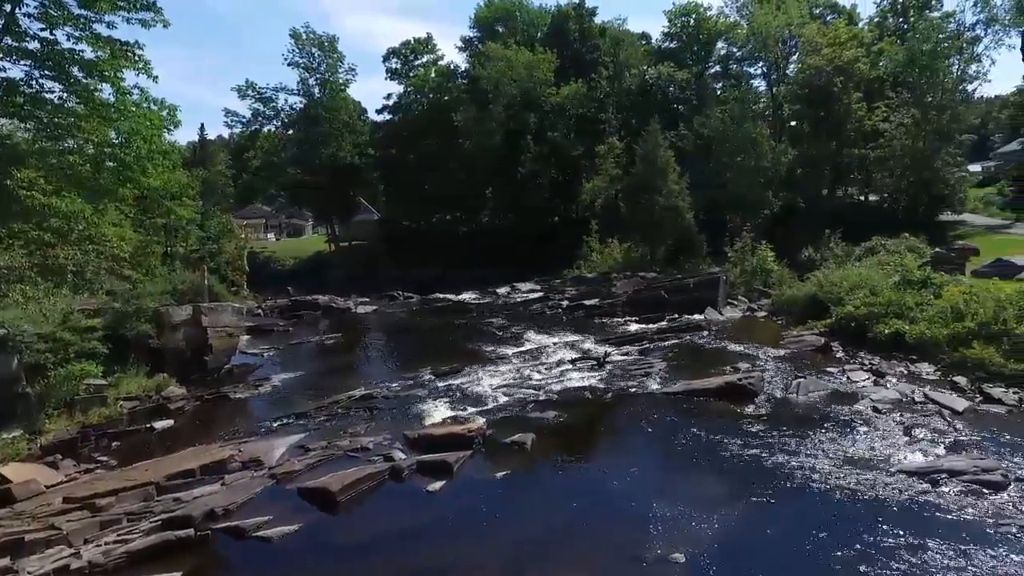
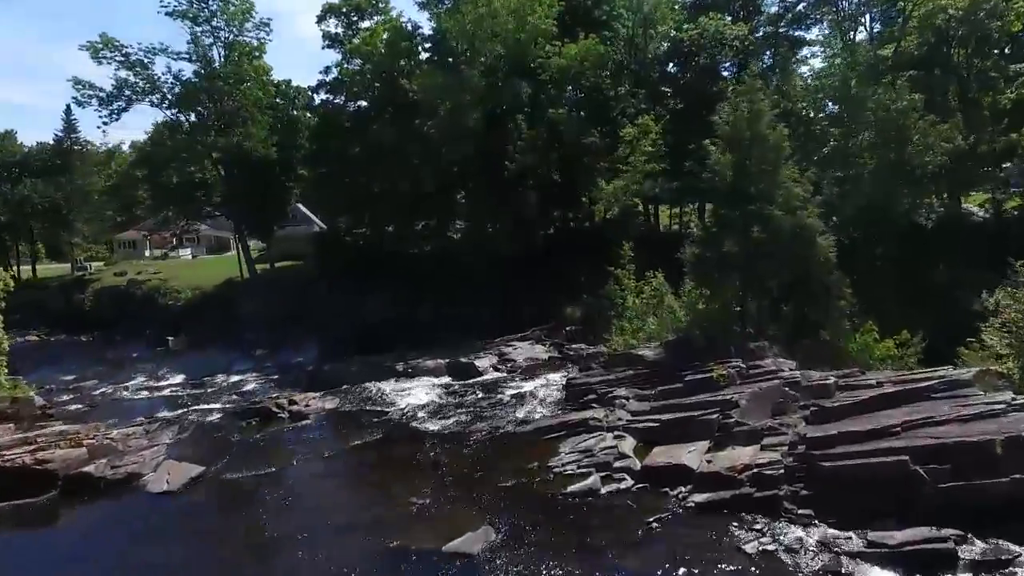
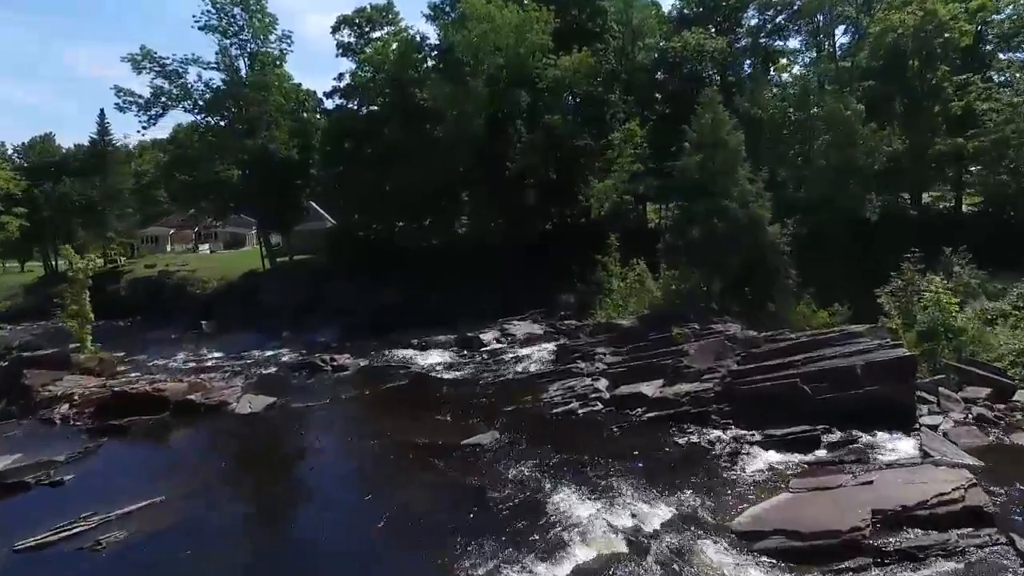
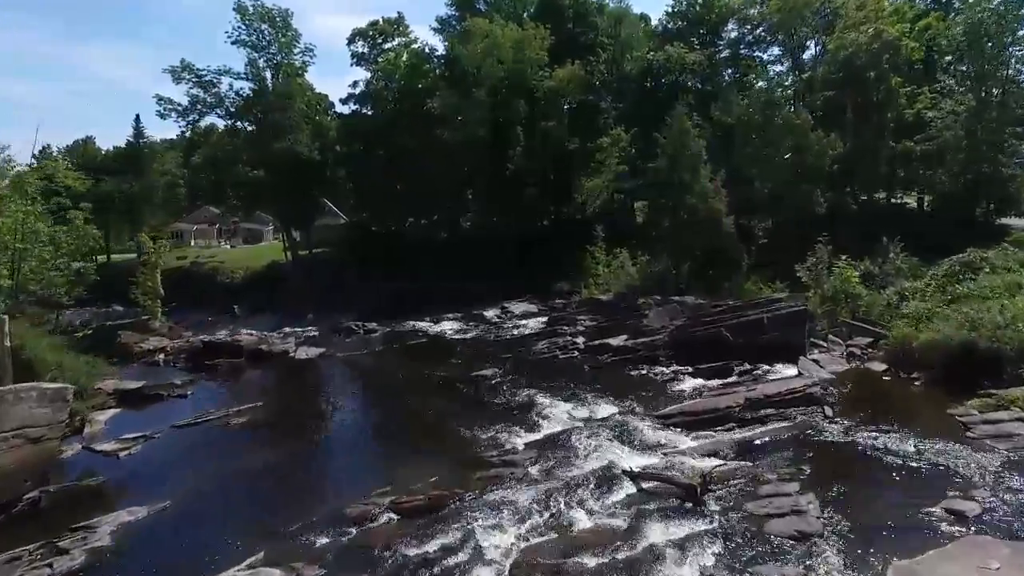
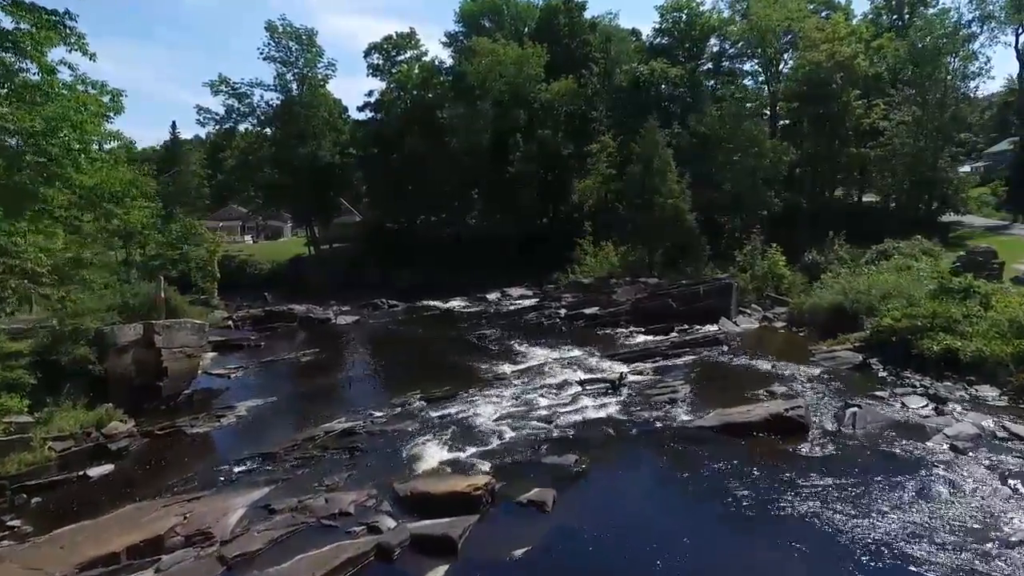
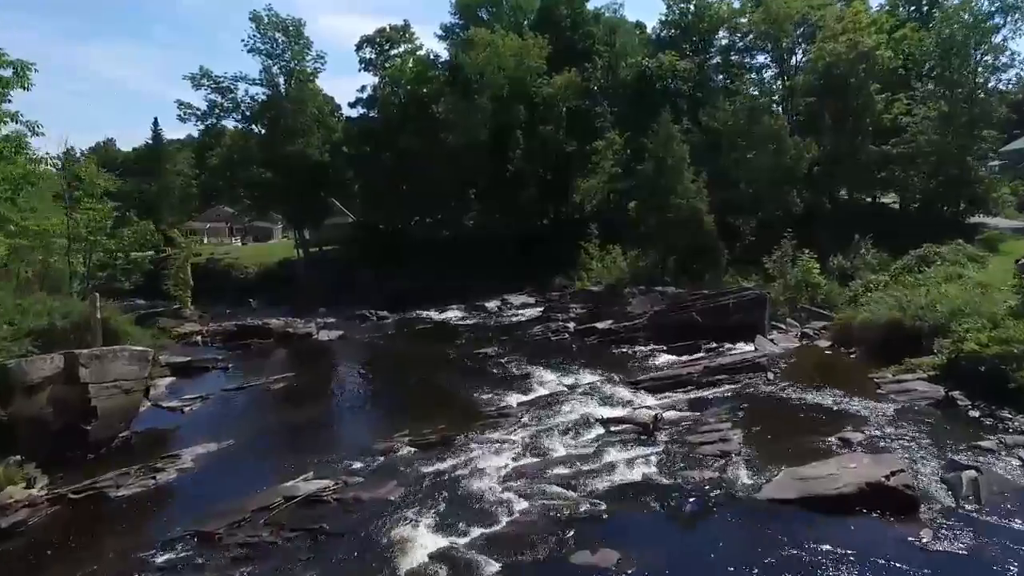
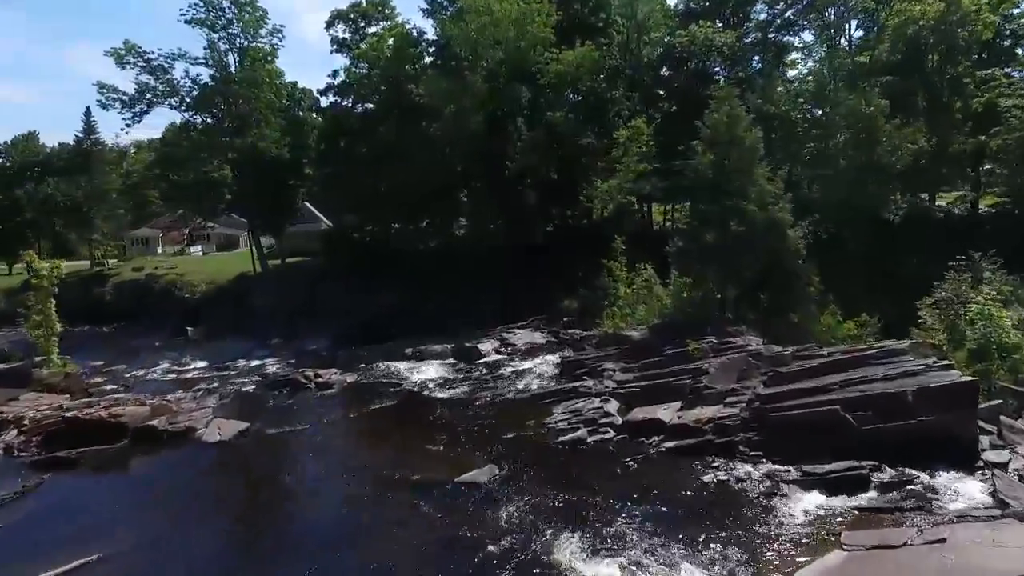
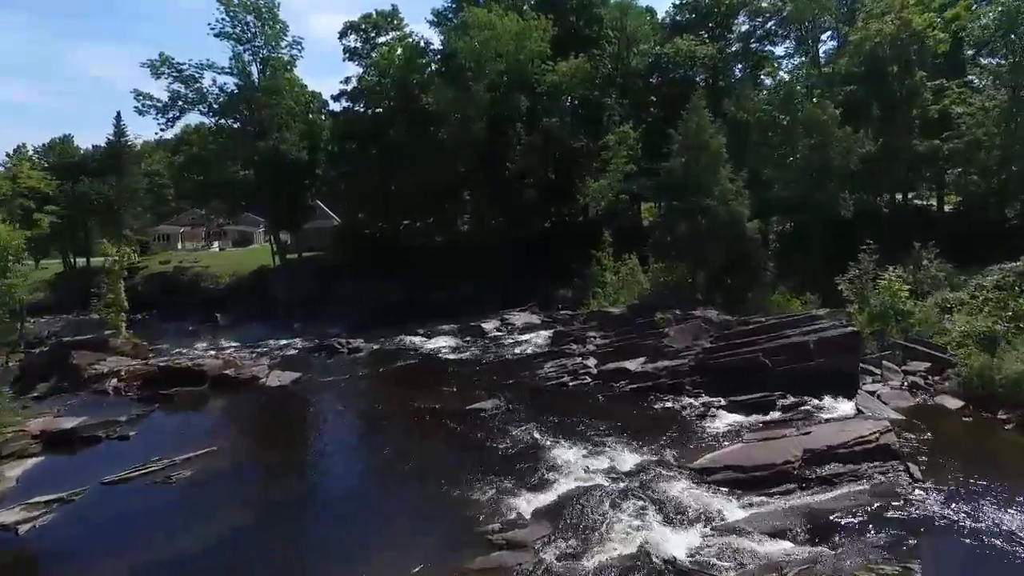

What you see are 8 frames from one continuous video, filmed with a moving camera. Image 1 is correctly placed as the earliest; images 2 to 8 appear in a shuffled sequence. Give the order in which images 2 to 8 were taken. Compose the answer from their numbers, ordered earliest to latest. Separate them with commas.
5, 6, 4, 8, 3, 7, 2
